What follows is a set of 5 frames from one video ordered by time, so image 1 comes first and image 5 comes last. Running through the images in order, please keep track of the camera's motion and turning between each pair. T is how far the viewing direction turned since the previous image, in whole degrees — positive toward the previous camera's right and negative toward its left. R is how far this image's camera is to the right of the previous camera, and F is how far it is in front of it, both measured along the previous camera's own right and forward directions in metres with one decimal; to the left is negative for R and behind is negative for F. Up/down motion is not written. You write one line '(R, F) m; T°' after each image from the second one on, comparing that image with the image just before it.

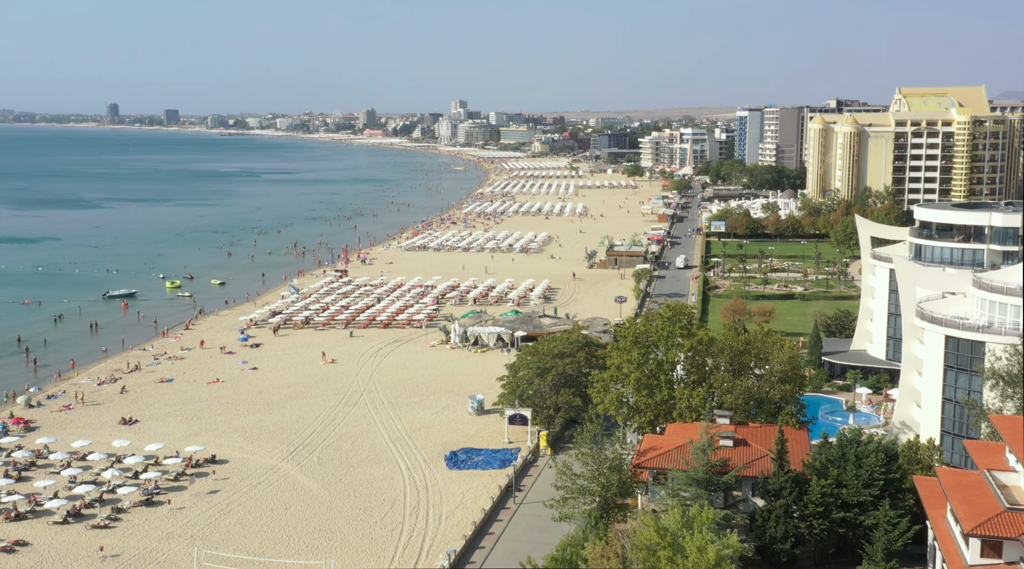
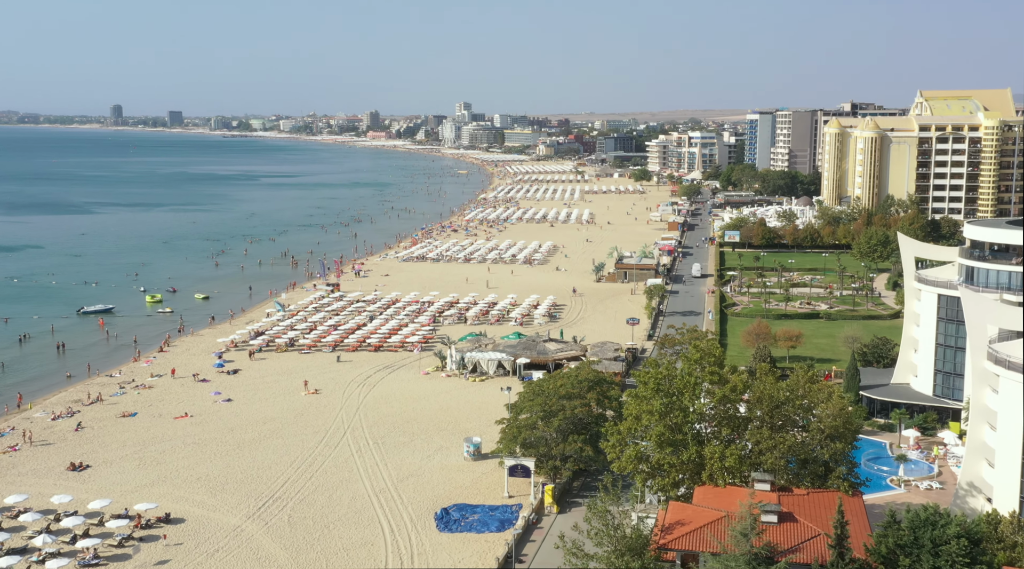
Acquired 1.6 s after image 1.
(+0.1, +5.9) m; 0°
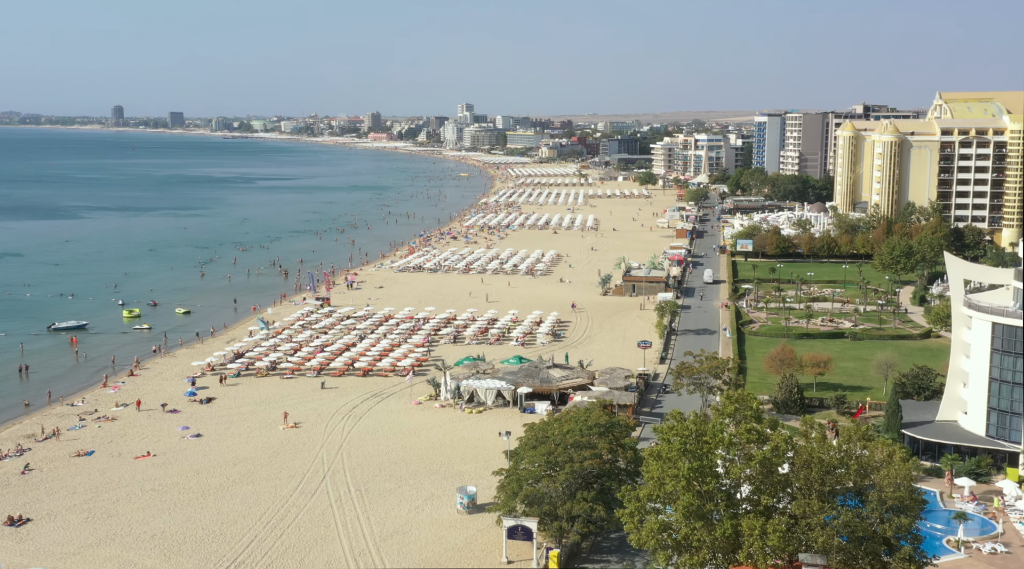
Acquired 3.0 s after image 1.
(+0.1, +5.4) m; 0°
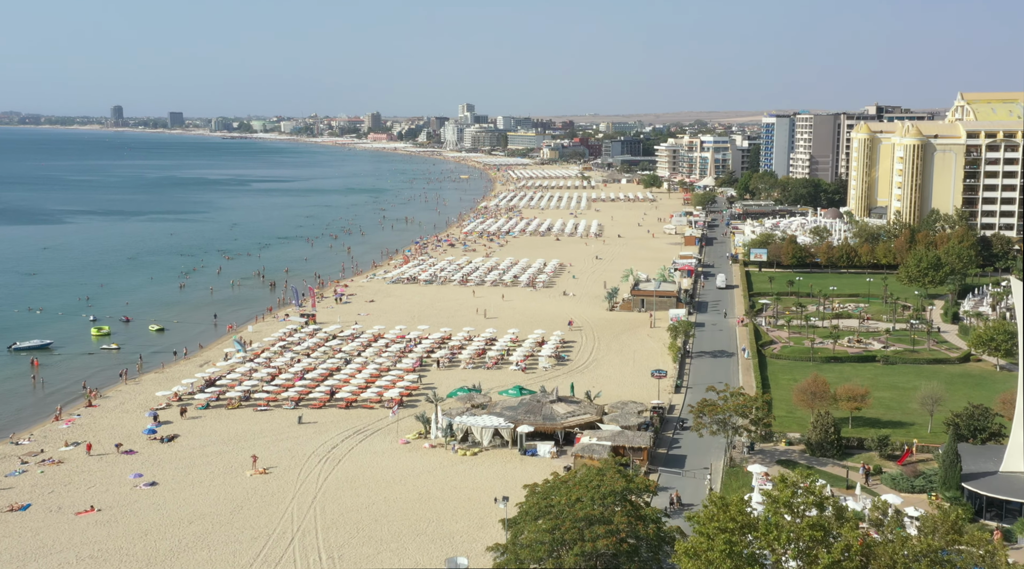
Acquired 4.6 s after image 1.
(+0.1, +6.1) m; 0°
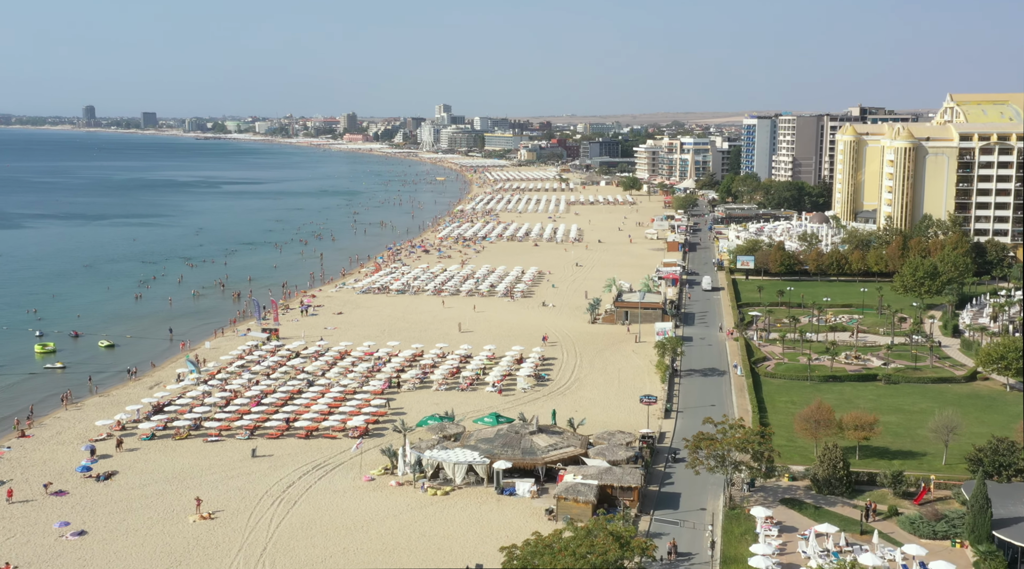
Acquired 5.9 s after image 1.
(+0.1, +4.6) m; +1°
